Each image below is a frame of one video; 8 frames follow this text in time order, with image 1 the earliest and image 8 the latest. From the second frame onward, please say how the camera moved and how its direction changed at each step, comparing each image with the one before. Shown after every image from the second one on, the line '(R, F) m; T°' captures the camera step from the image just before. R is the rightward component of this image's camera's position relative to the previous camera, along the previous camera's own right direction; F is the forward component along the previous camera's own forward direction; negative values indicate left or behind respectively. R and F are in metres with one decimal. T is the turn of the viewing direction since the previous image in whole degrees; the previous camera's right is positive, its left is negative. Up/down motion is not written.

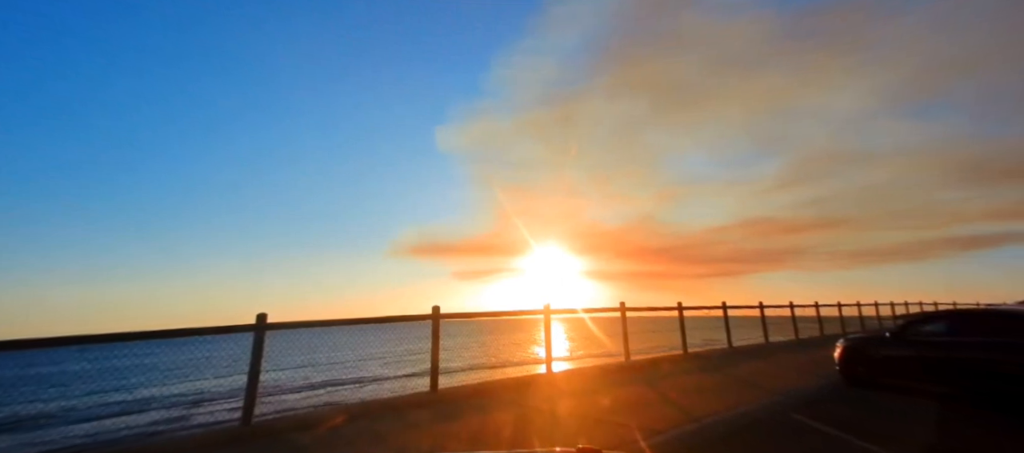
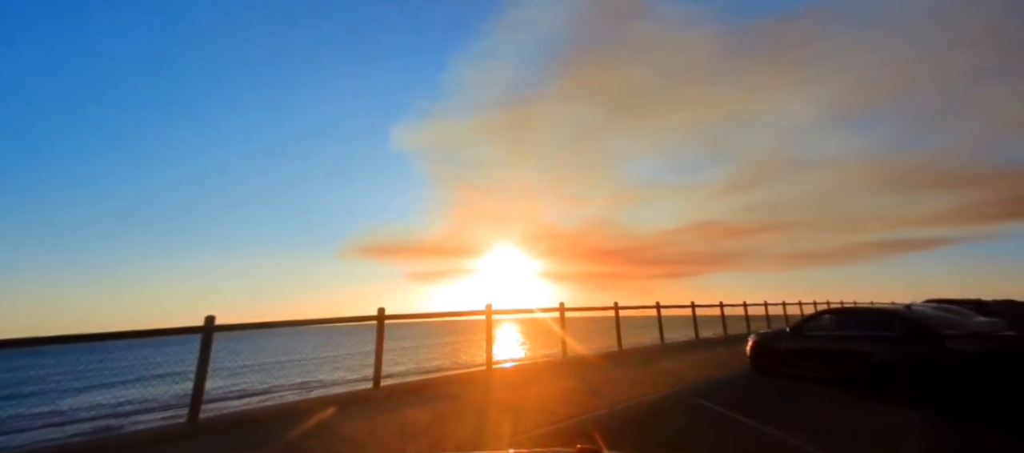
(+0.2, -0.4) m; +5°
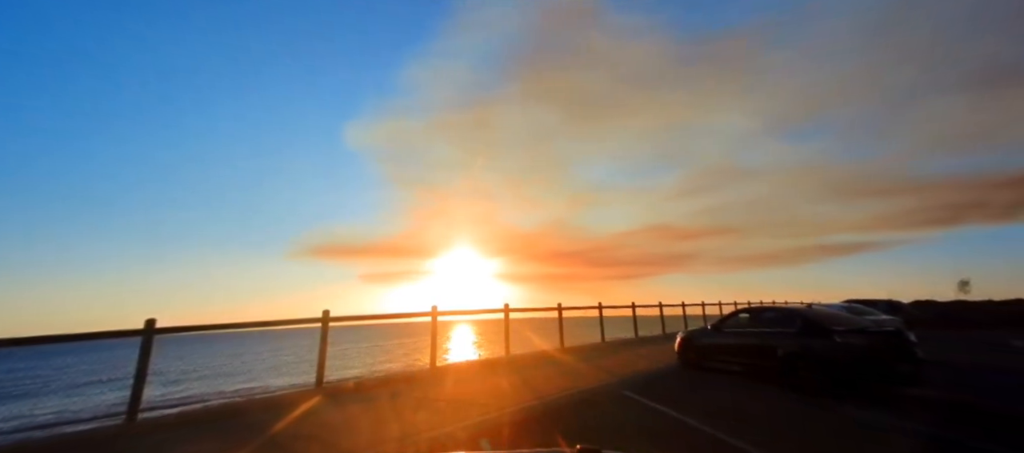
(+0.2, -0.3) m; +5°
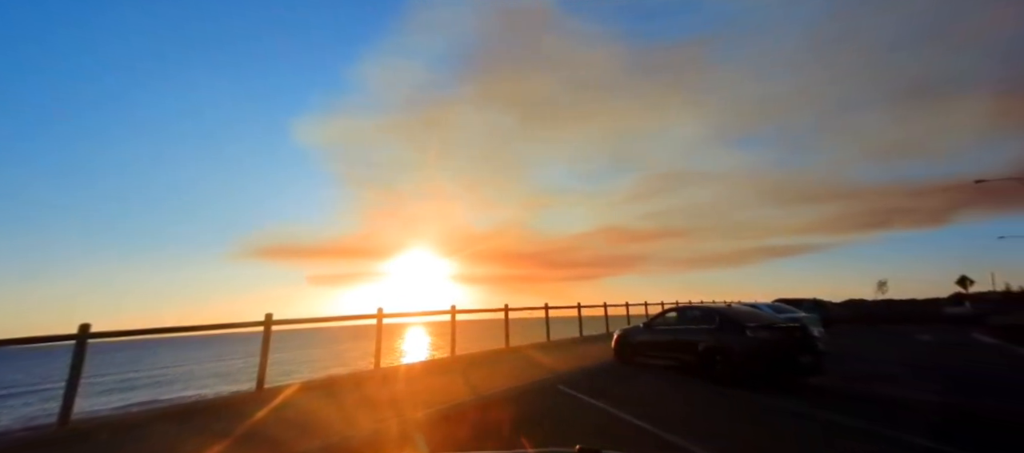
(+0.2, -0.3) m; +5°
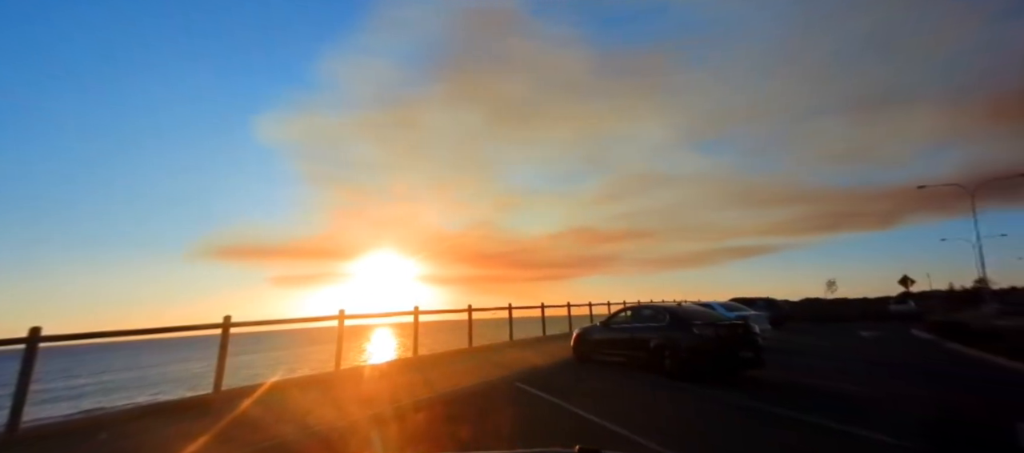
(+0.2, -0.2) m; +4°
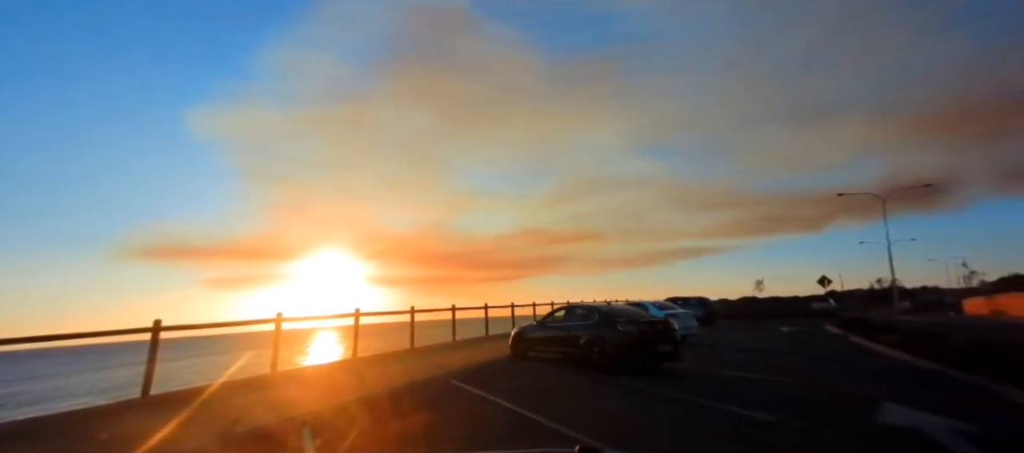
(+0.2, -0.4) m; +6°
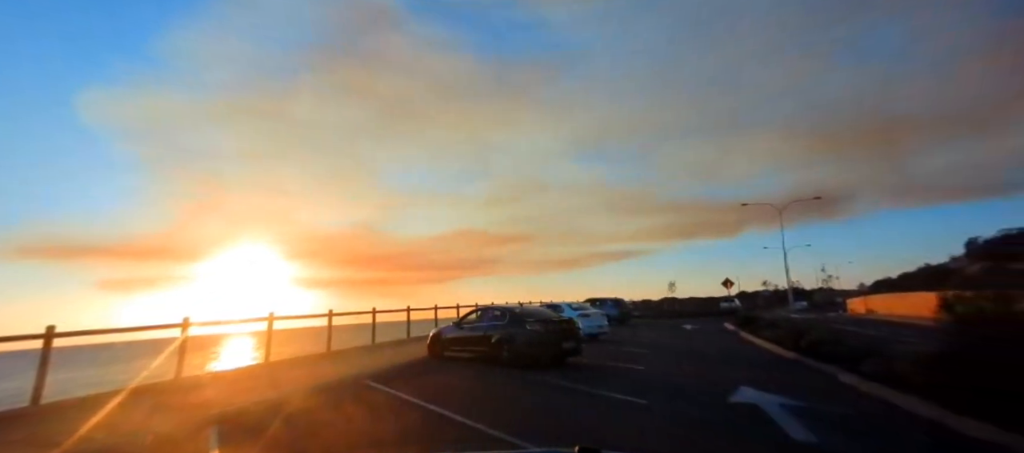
(+0.3, -0.5) m; +9°
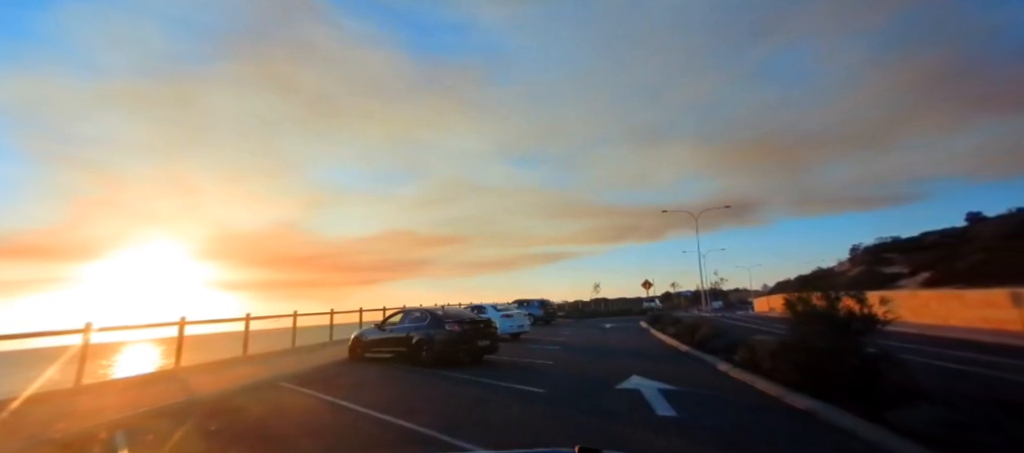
(+0.3, -0.6) m; +8°
